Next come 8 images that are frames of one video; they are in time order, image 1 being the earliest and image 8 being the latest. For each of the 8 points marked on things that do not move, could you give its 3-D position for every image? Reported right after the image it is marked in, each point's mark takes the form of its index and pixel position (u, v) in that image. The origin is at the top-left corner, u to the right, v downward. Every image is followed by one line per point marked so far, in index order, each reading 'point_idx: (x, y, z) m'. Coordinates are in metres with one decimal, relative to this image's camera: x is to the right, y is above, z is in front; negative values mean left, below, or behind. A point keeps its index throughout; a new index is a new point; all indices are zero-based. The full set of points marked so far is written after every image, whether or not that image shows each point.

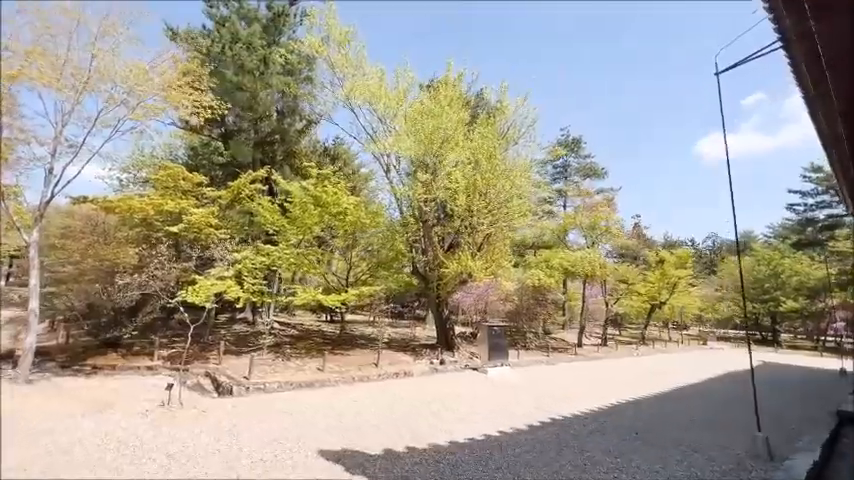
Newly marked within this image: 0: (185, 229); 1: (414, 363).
0: (-6.4, +0.3, +10.5) m
1: (-0.4, -3.8, +12.1) m
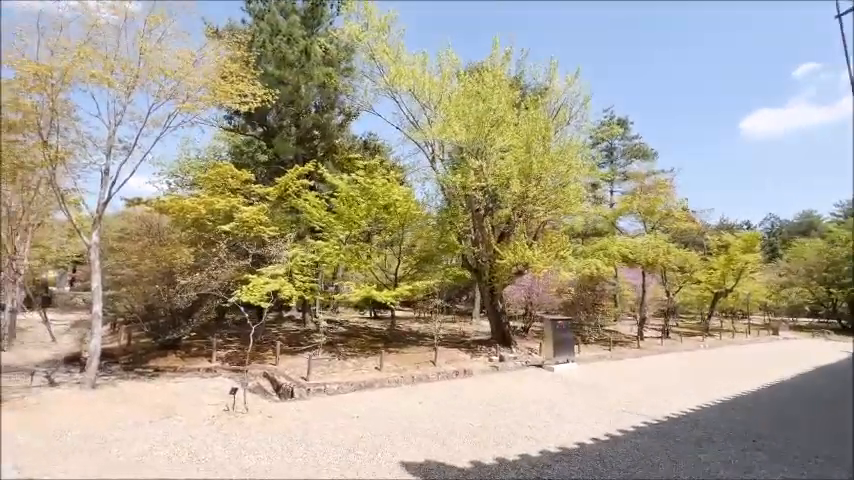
0: (-4.9, +0.3, +10.3) m
1: (+1.3, -3.5, +11.5) m
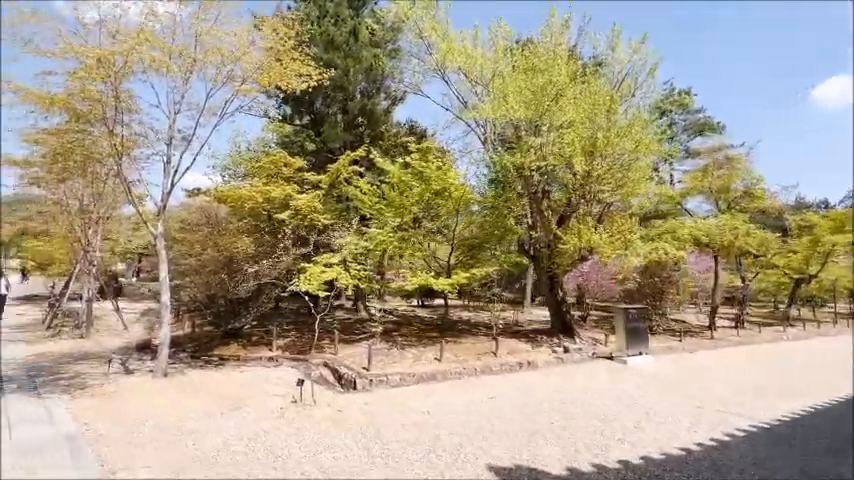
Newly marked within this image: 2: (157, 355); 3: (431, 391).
0: (-3.4, +0.6, +10.2) m
1: (+2.9, -3.0, +10.9) m
2: (-4.7, -2.0, +7.0) m
3: (+0.1, -2.9, +7.5) m
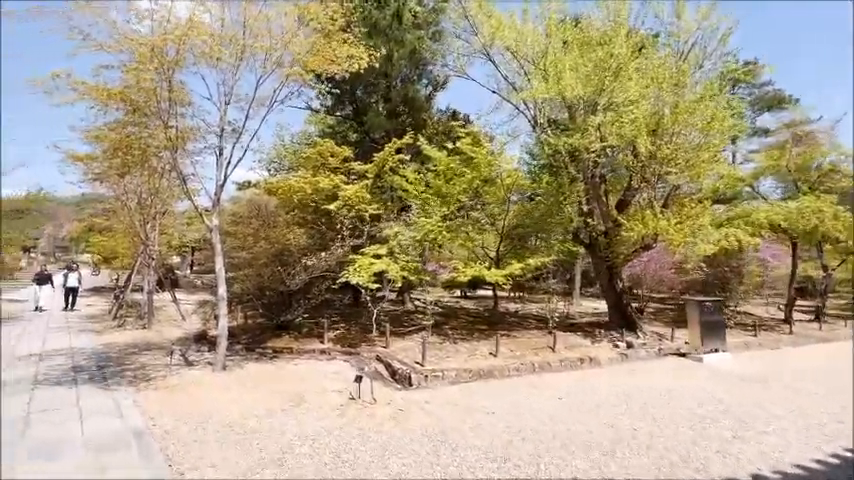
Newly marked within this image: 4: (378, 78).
0: (-2.2, +0.8, +10.0) m
1: (+4.3, -2.7, +10.2) m
2: (-3.7, -1.9, +7.0) m
3: (+1.1, -2.7, +7.1) m
4: (-1.7, +5.8, +14.2) m
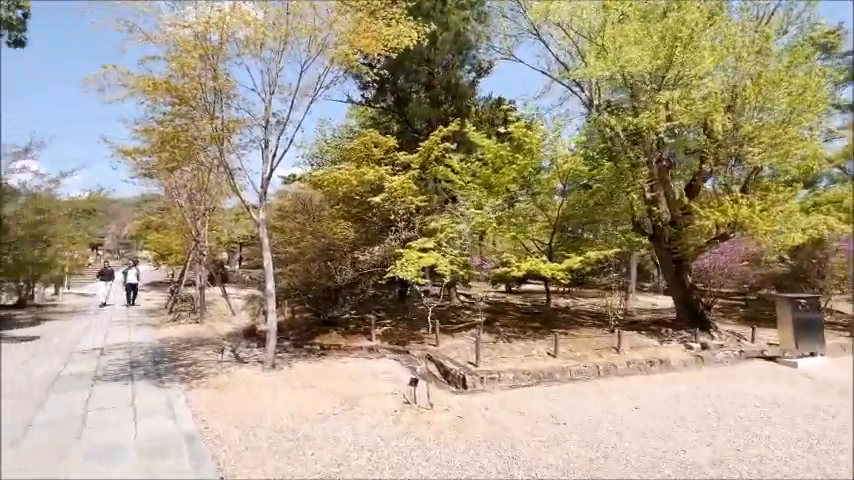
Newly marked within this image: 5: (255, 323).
0: (-1.0, +1.0, +9.6) m
1: (+5.5, -2.5, +9.2) m
2: (-2.7, -1.8, +6.8) m
3: (+2.1, -2.5, +6.5) m
4: (-0.2, +6.0, +13.6) m
5: (-5.0, -2.4, +11.6) m
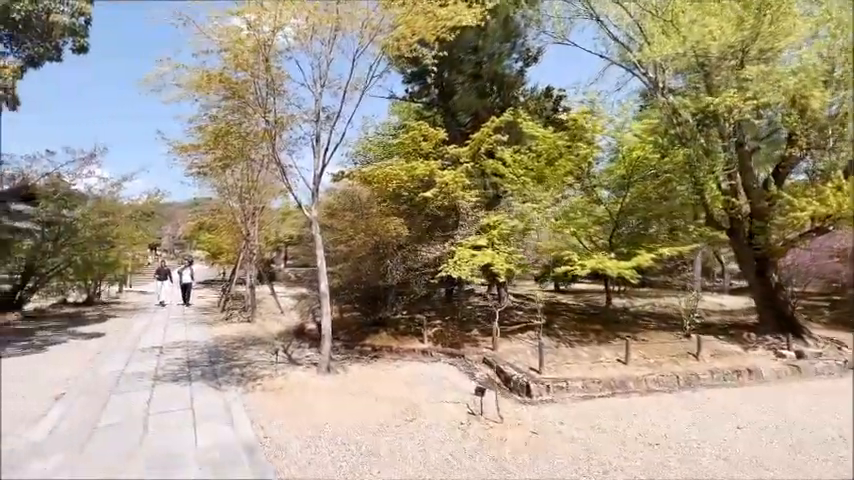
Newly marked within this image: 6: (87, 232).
0: (+0.3, +1.0, +9.2) m
1: (+6.7, -2.4, +8.2) m
2: (-1.7, -1.8, +6.6) m
3: (+3.0, -2.4, +5.8) m
4: (+1.3, +6.1, +13.1) m
5: (-3.6, -2.4, +11.5) m
6: (-11.8, +0.3, +13.8) m
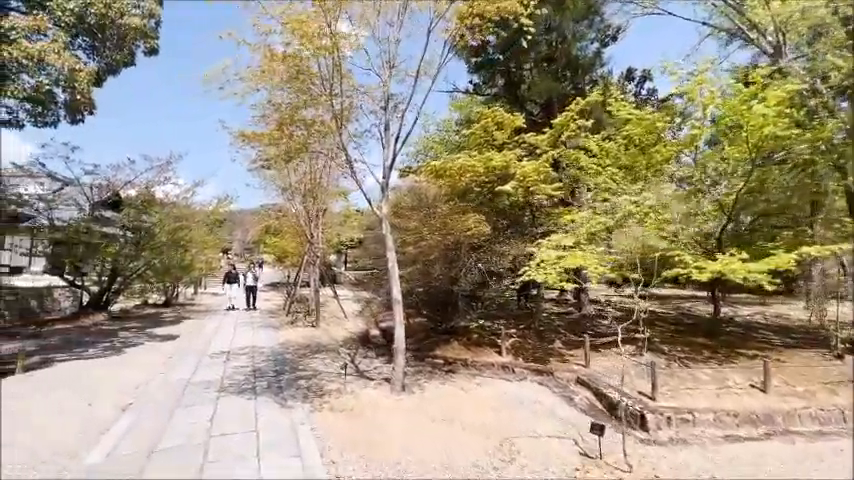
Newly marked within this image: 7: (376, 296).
0: (+1.8, +1.1, +8.1) m
1: (+8.1, -2.3, +6.3) m
2: (-0.5, -1.8, +5.8) m
3: (+4.2, -2.4, +4.4) m
4: (+3.4, +6.1, +11.9) m
5: (-1.6, -2.4, +11.0) m
6: (-9.5, +0.1, +14.3) m
7: (-1.3, -1.5, +10.3) m
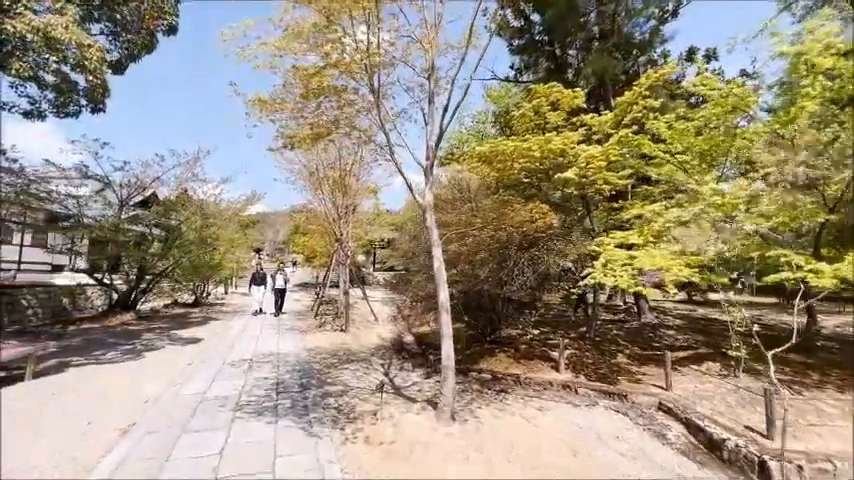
0: (+2.6, +1.1, +7.0) m
1: (+8.7, -2.2, +4.7) m
2: (+0.2, -1.7, +4.8) m
3: (+4.7, -2.3, +3.1) m
4: (+4.4, +6.2, +10.7) m
5: (-0.6, -2.4, +10.0) m
6: (-8.3, +0.2, +13.9) m
7: (-0.4, -1.4, +9.4) m
